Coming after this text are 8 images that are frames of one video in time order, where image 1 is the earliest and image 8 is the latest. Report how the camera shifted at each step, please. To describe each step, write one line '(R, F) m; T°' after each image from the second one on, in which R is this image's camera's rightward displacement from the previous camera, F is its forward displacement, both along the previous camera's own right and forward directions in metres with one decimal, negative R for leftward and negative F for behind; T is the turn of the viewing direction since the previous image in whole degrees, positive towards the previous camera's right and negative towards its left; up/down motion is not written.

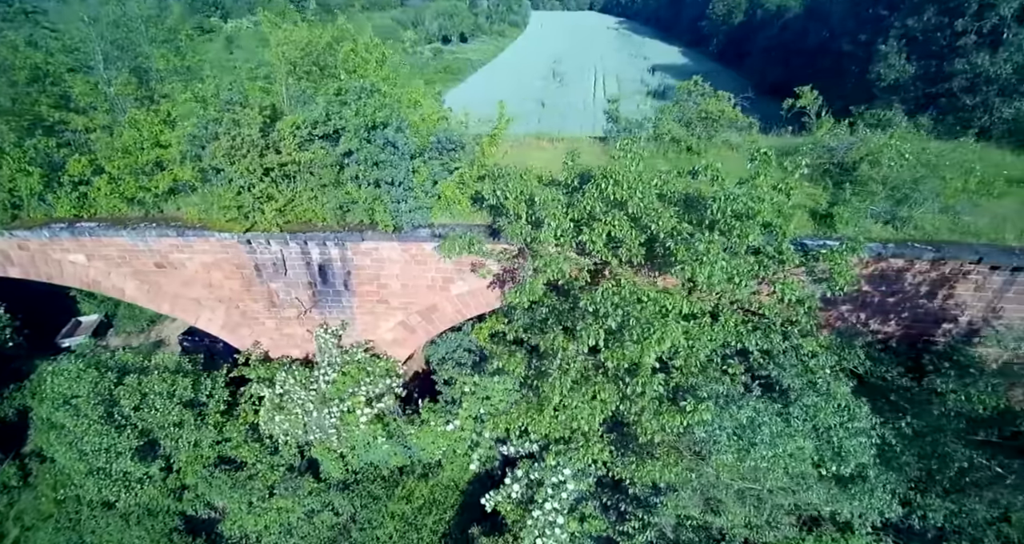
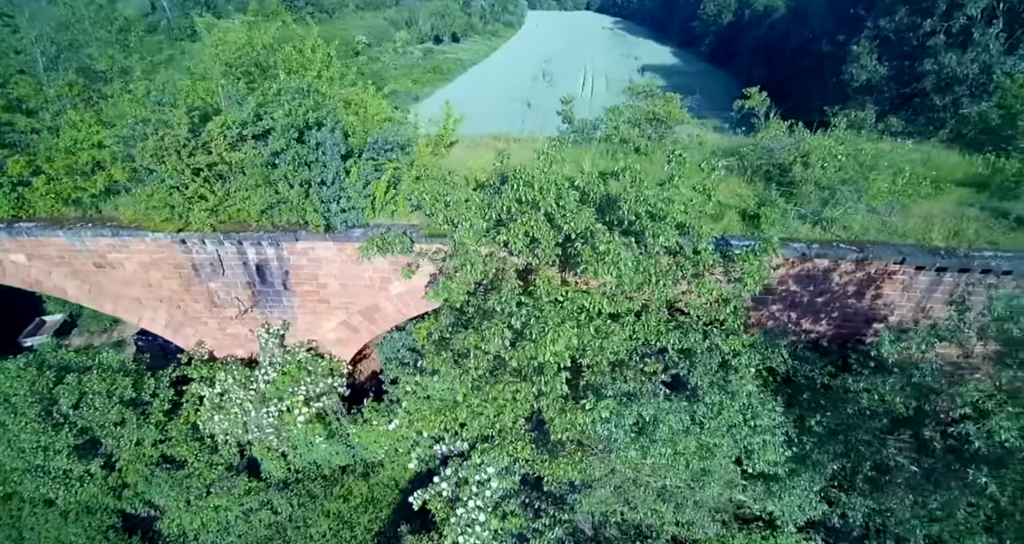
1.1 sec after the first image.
(+0.9, 0.0) m; 0°
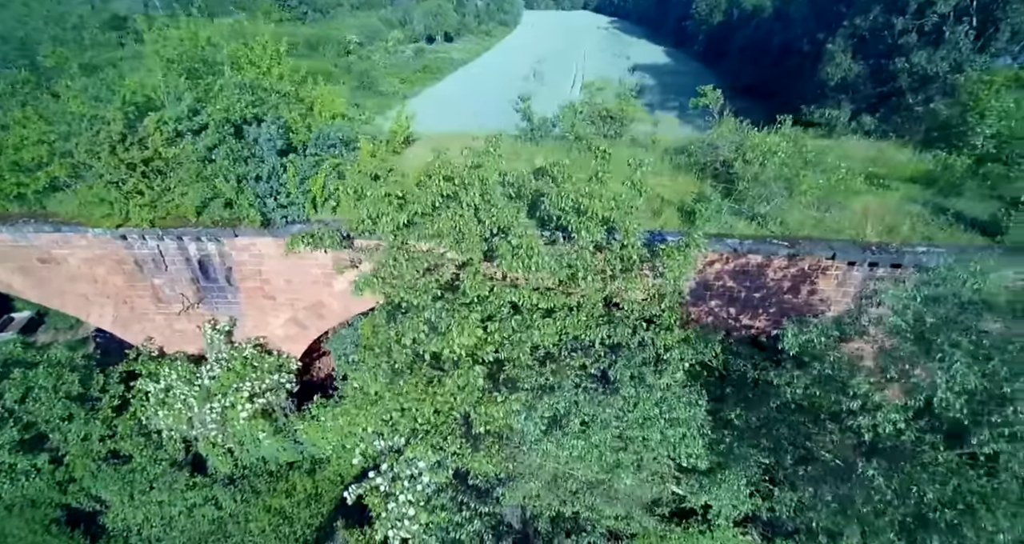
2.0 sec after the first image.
(+0.8, 0.0) m; 0°
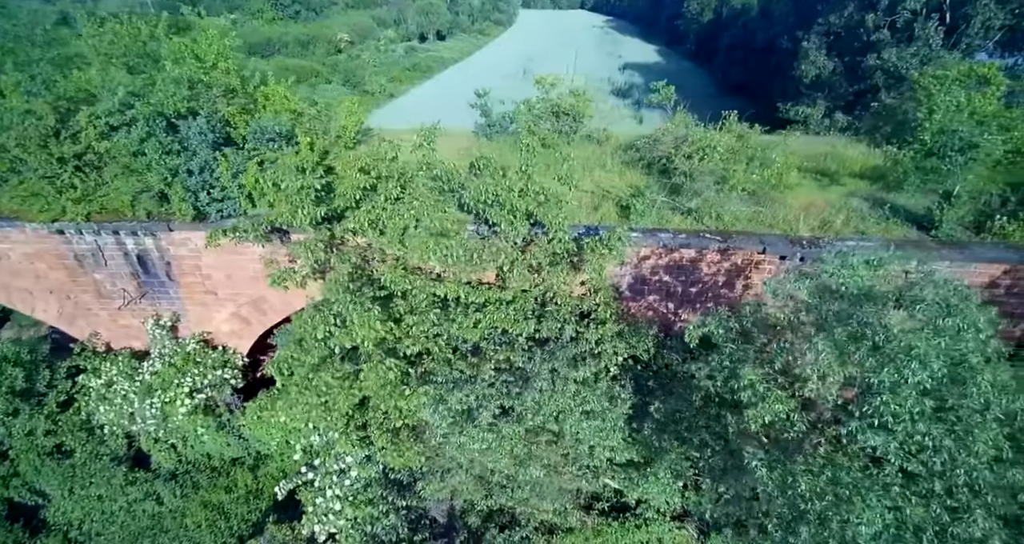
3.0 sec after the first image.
(+0.8, 0.0) m; 0°
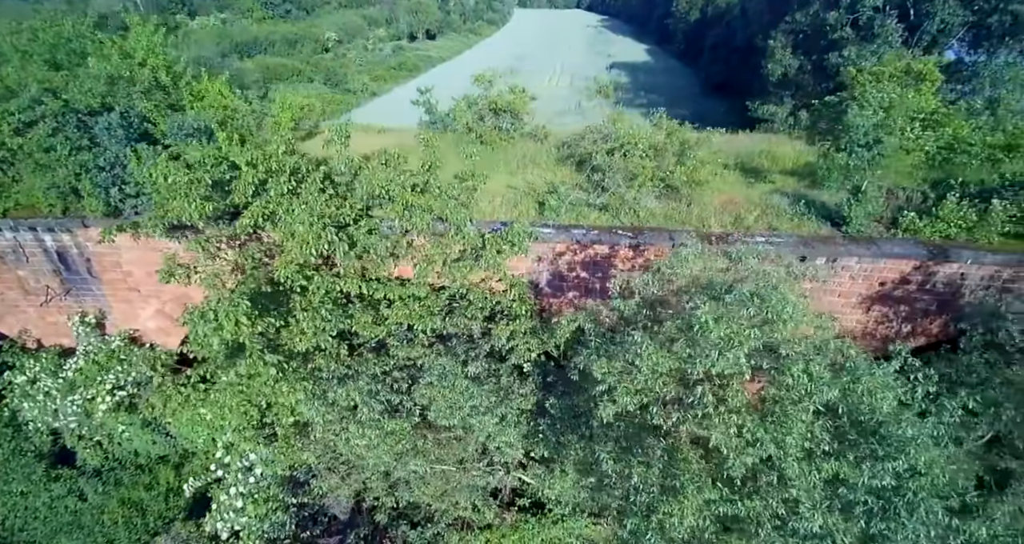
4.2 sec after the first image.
(+1.1, 0.0) m; 0°
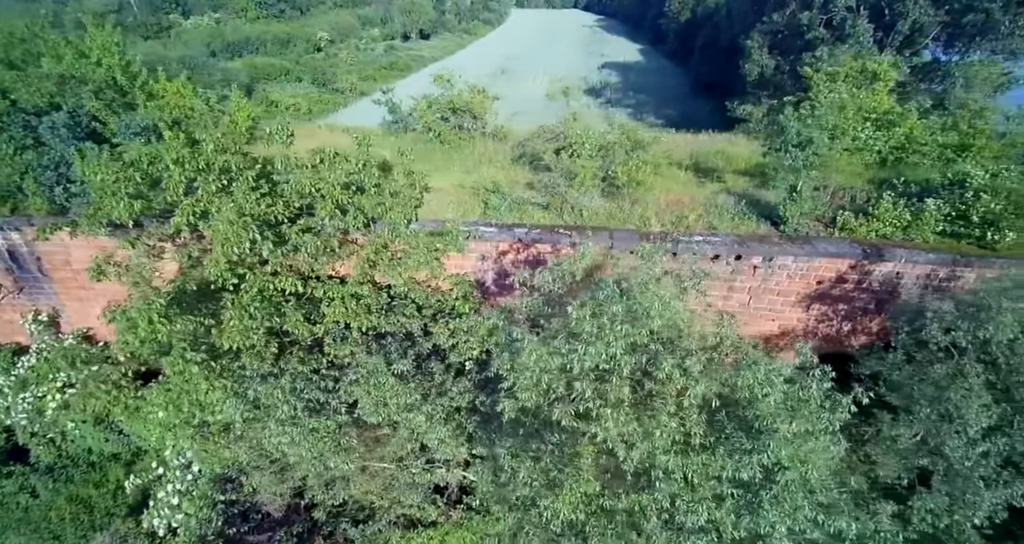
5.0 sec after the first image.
(+0.7, 0.0) m; 0°
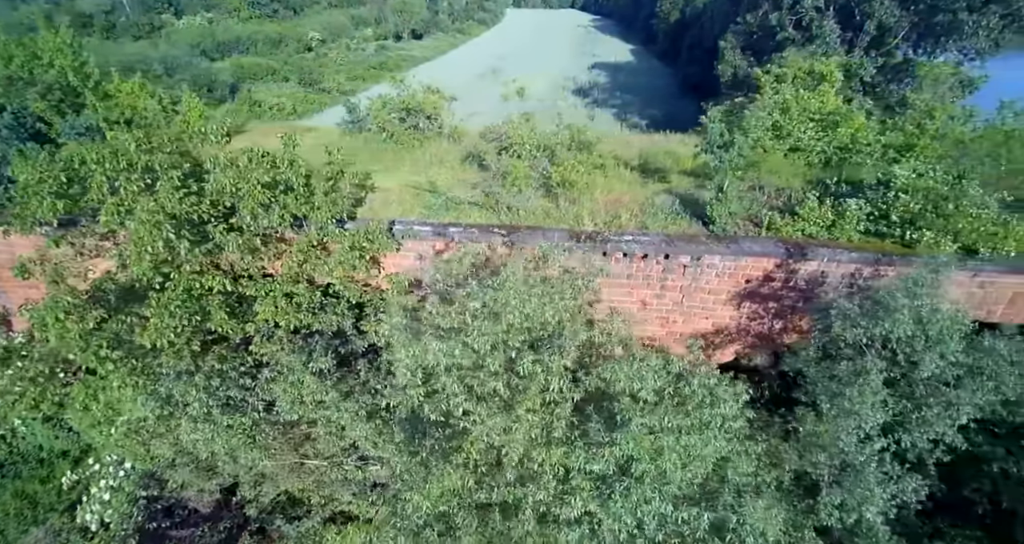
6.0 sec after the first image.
(+0.8, -0.1) m; 0°
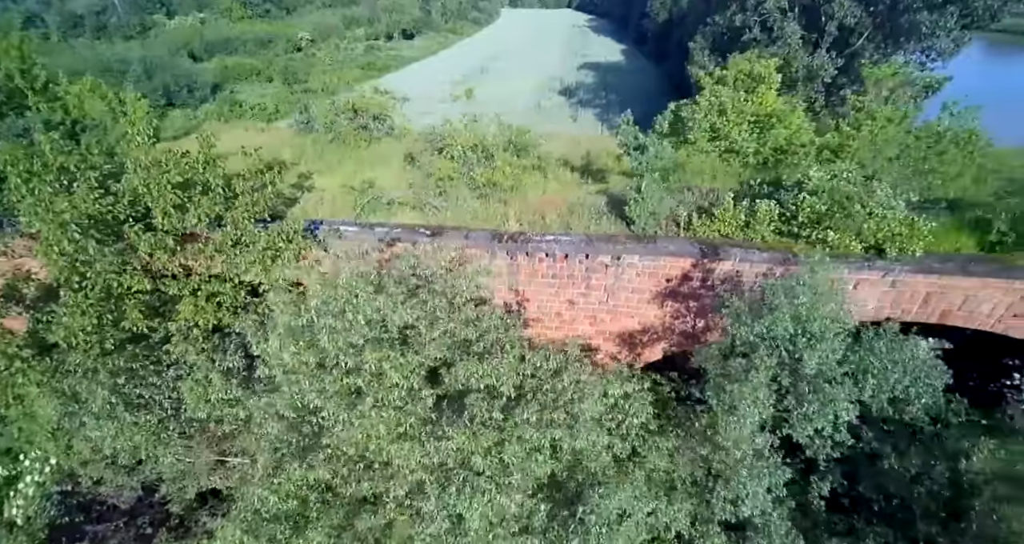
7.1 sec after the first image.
(+1.0, -0.1) m; 0°
